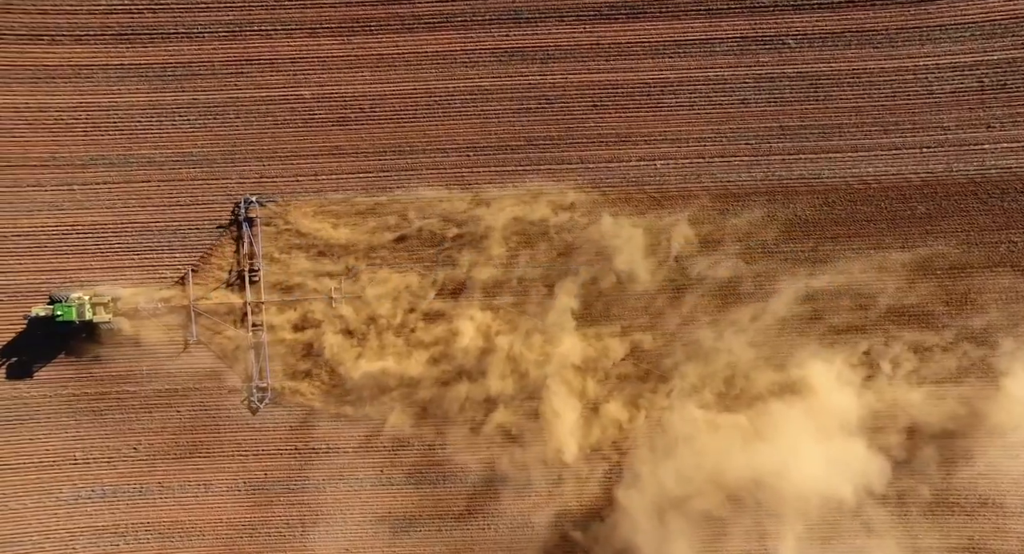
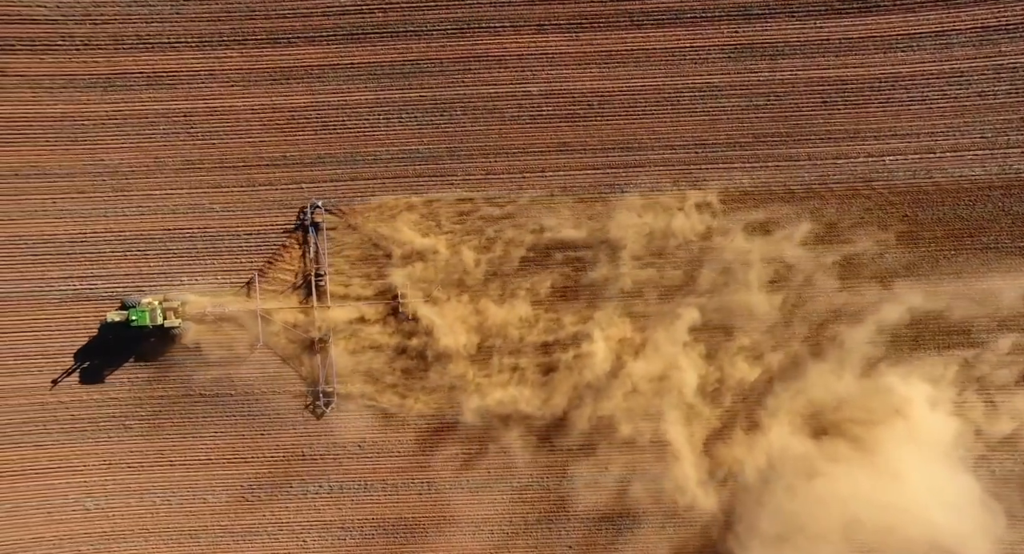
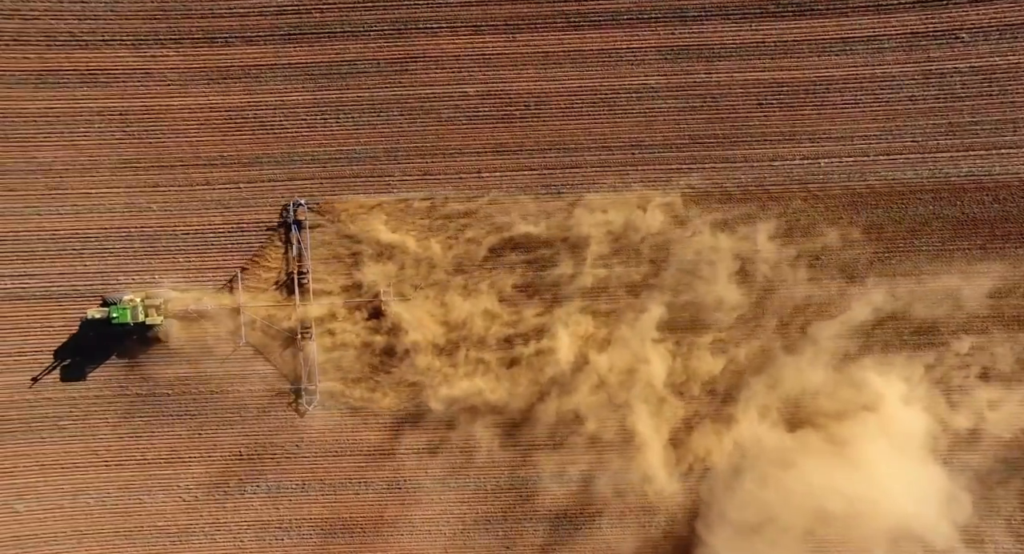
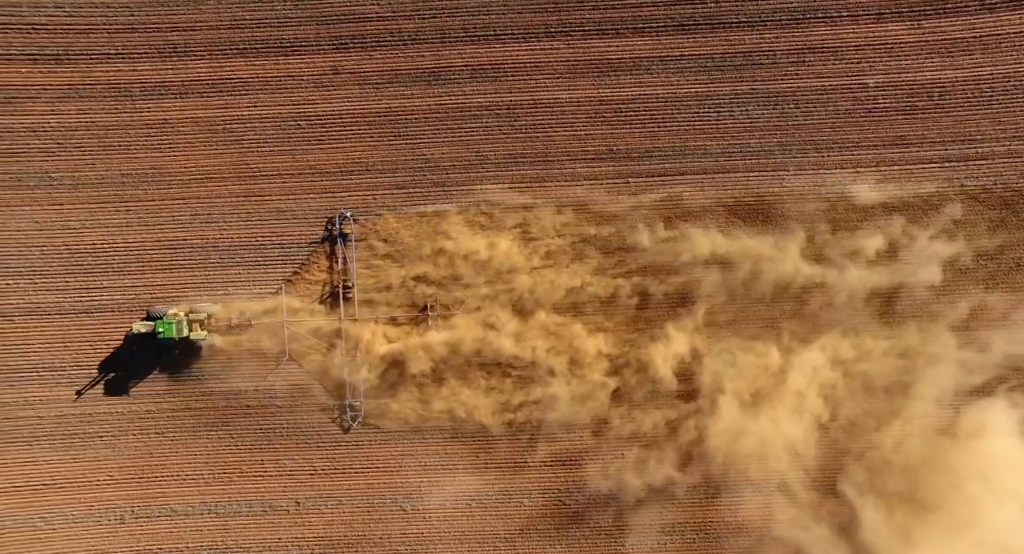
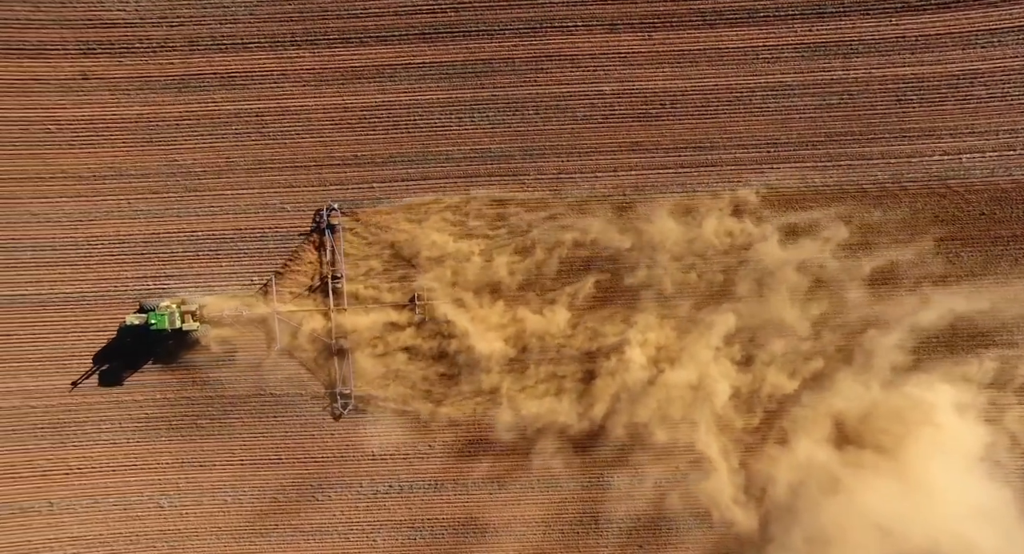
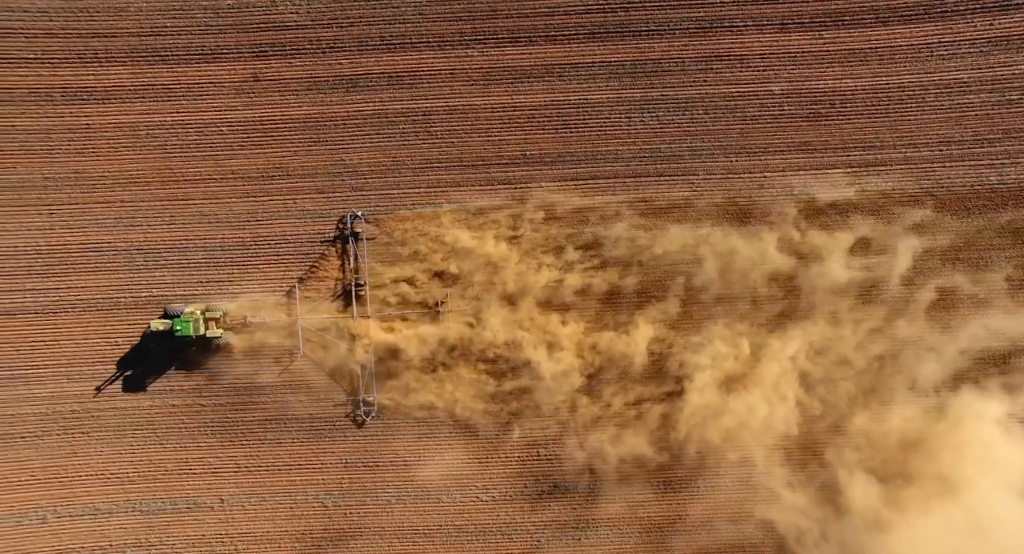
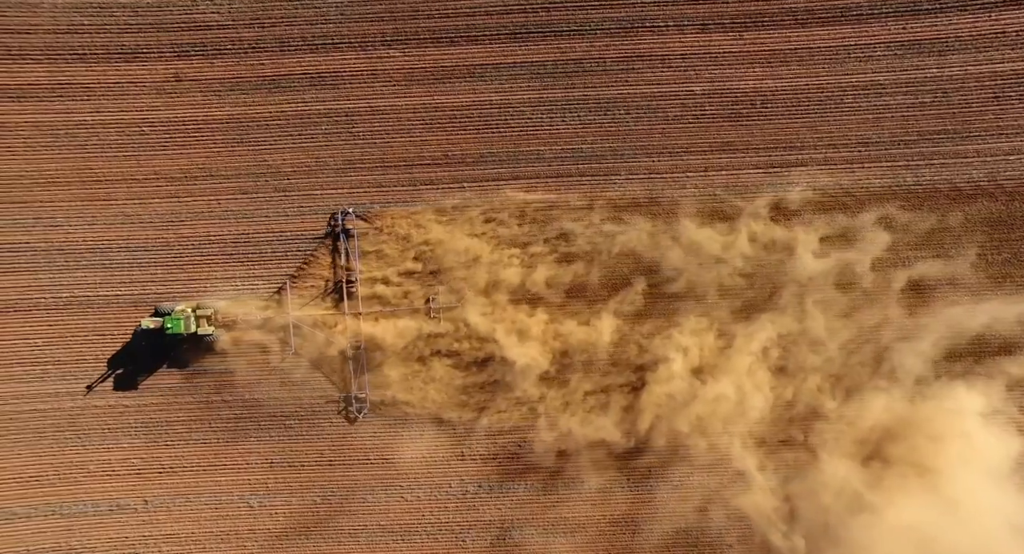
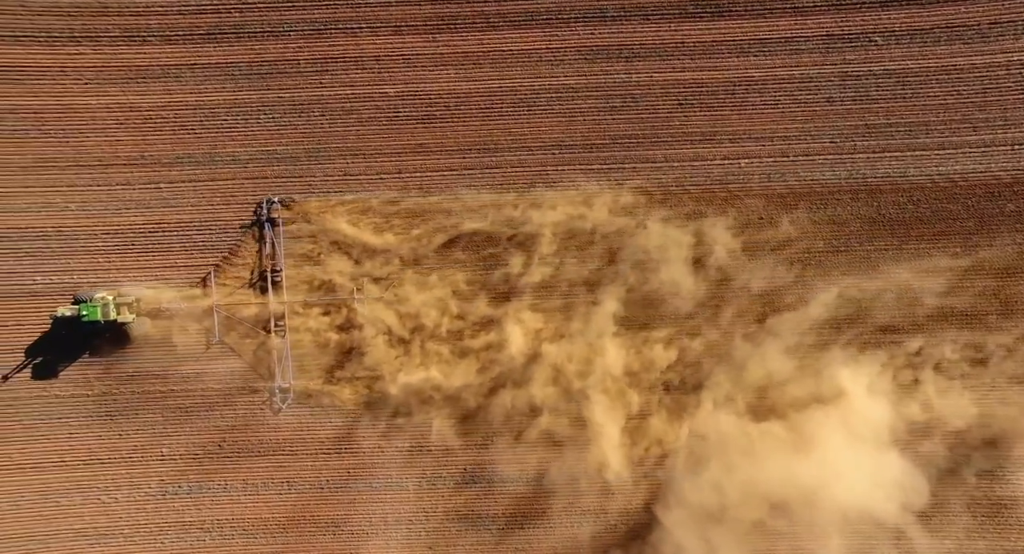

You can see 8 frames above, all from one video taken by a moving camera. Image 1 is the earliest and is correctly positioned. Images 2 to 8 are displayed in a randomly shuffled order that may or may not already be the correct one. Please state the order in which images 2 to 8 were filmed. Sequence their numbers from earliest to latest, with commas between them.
8, 3, 2, 5, 7, 6, 4
